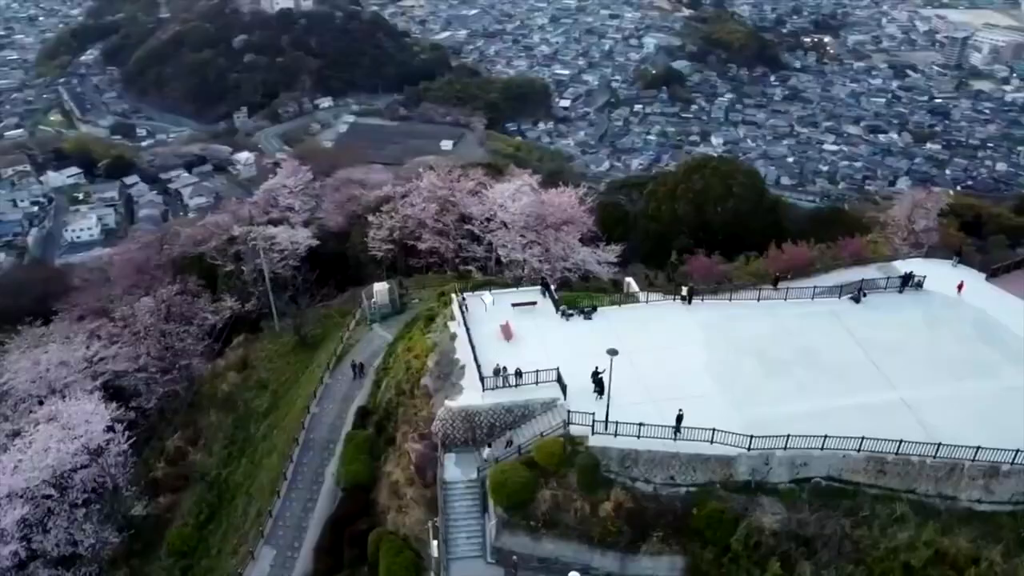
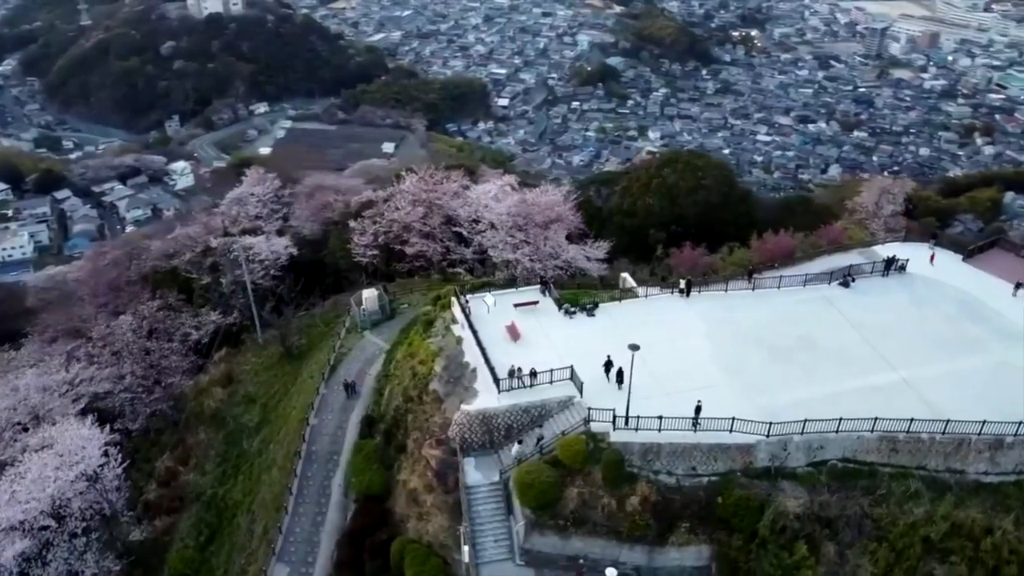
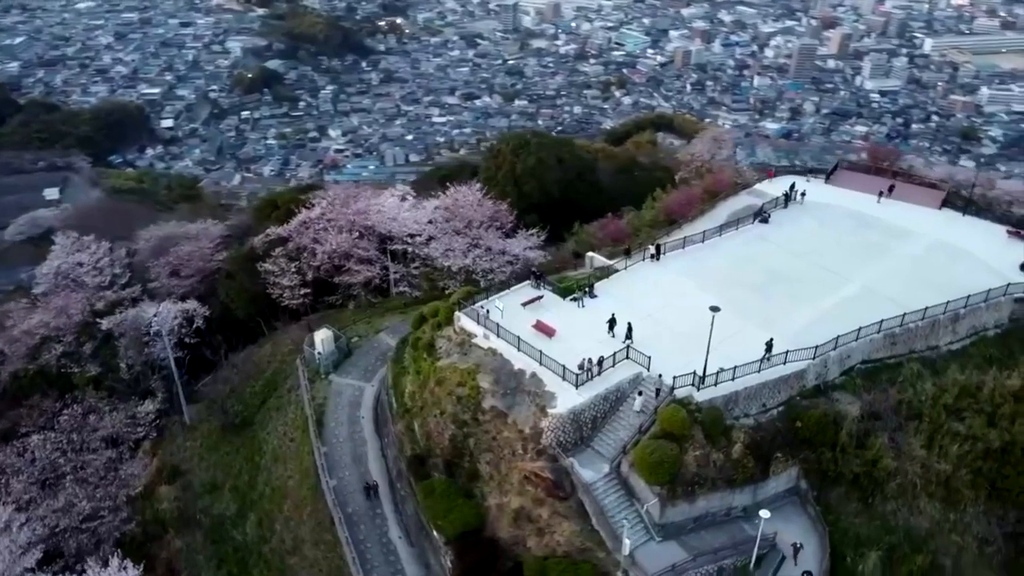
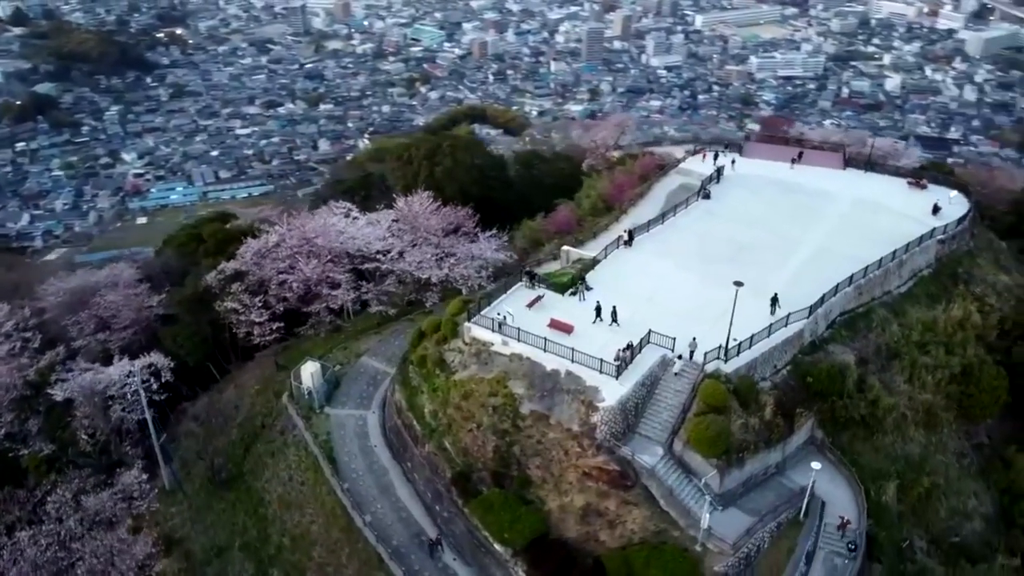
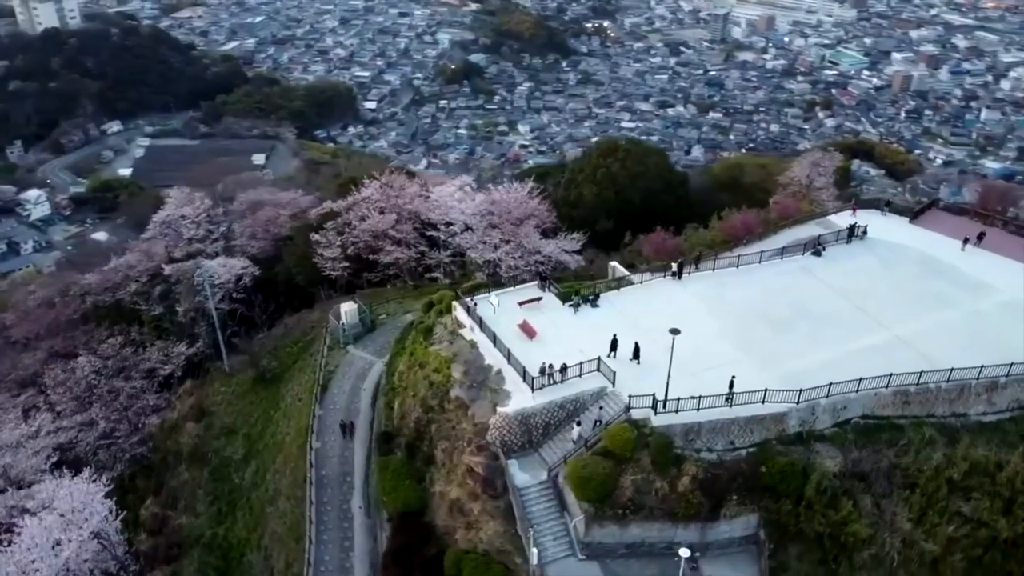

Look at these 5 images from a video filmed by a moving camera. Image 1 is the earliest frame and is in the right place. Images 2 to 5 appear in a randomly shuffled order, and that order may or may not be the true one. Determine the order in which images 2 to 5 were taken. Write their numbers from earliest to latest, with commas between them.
2, 5, 3, 4
